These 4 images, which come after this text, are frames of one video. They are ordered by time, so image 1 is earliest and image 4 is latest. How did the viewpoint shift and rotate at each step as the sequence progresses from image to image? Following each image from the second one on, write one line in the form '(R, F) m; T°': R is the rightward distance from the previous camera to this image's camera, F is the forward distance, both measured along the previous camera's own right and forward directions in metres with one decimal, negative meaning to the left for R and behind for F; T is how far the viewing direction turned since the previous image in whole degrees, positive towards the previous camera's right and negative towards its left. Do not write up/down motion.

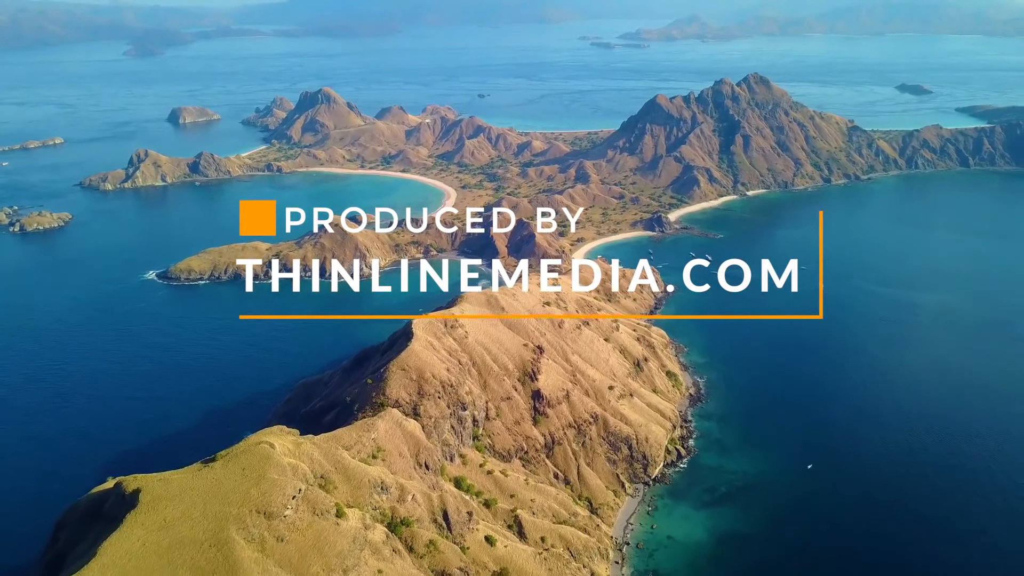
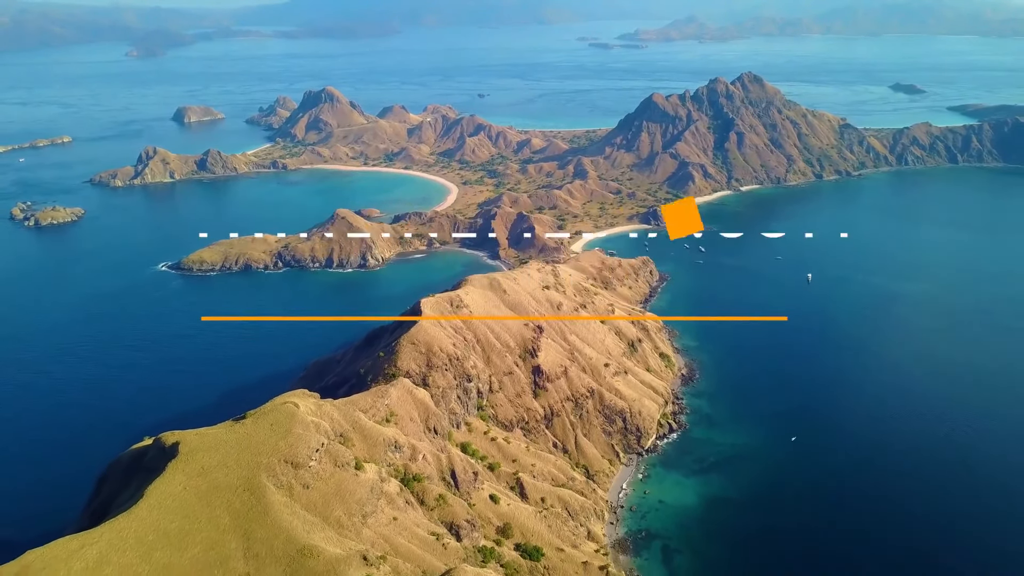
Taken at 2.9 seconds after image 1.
(-0.3, -5.1) m; 0°
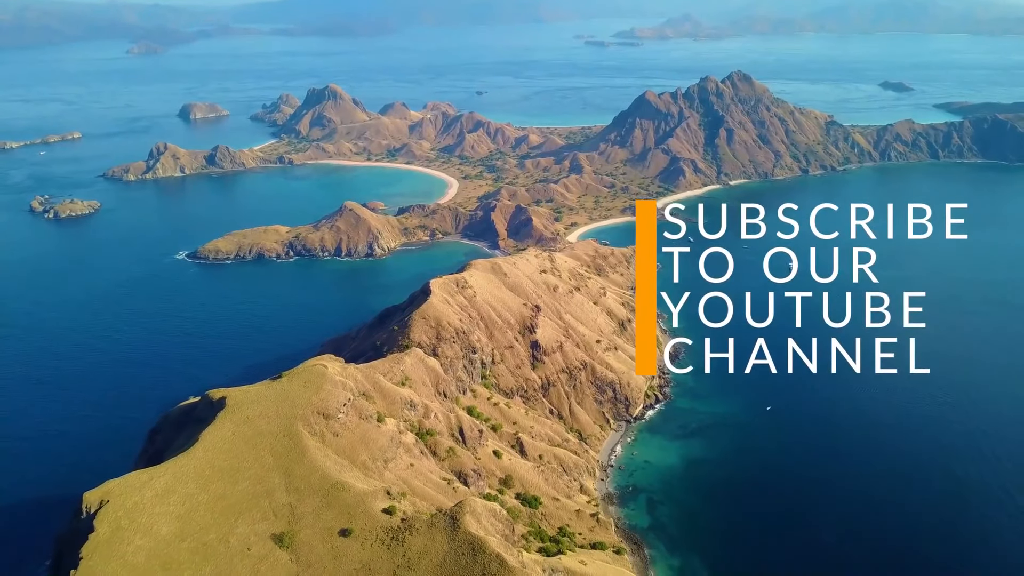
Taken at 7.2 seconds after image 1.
(-0.4, -8.1) m; 0°
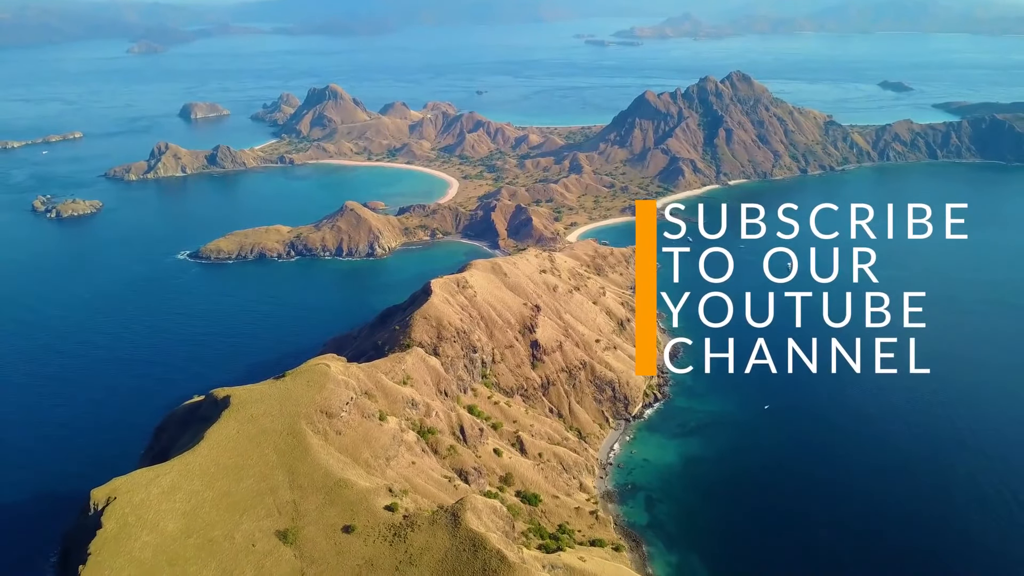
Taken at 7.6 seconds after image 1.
(0.0, -0.8) m; 0°
